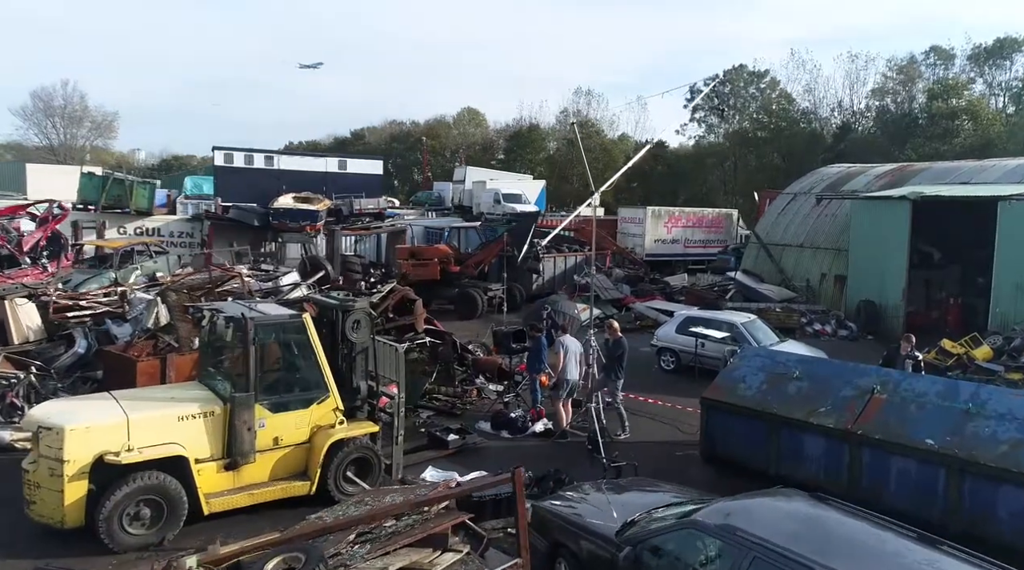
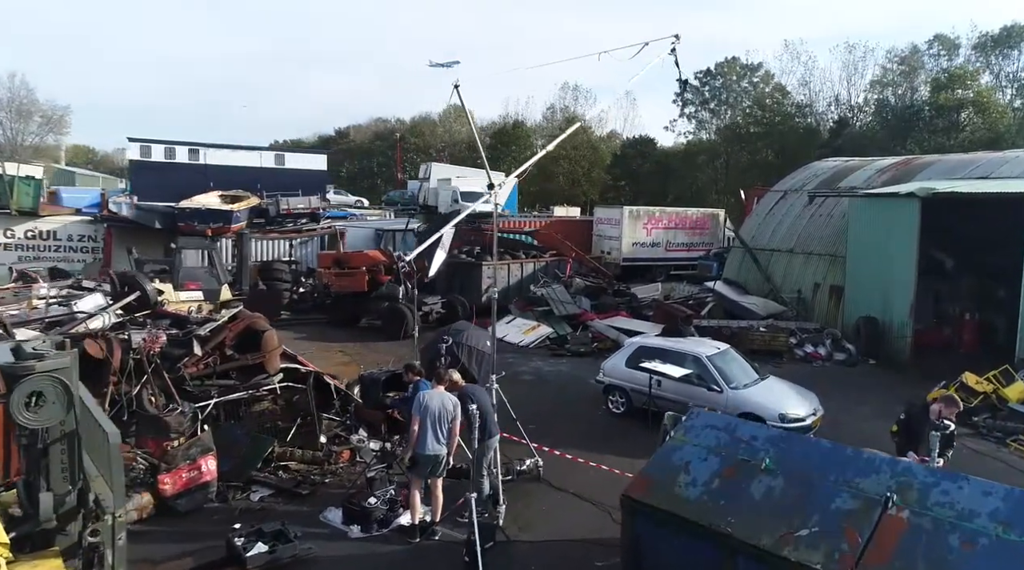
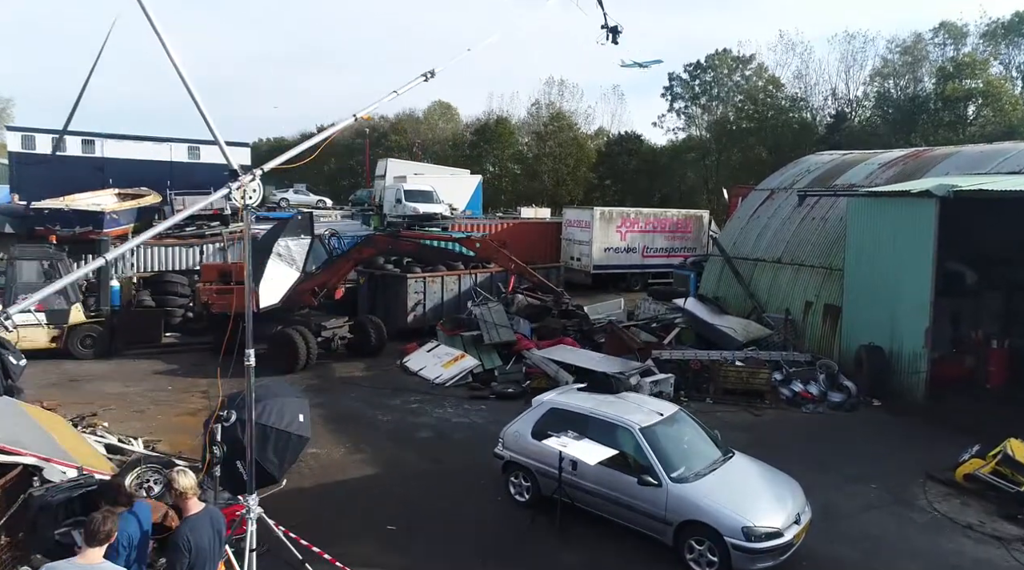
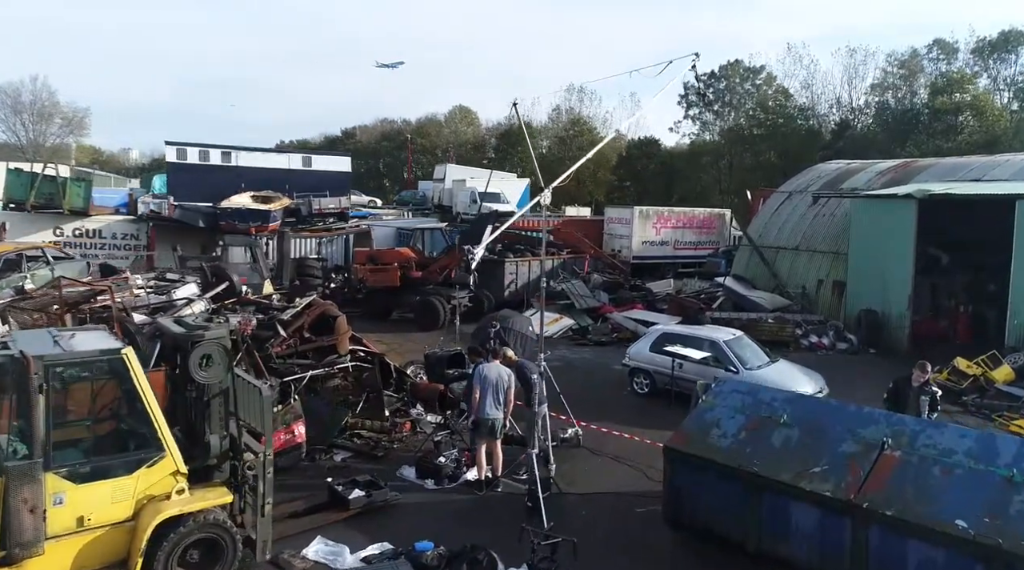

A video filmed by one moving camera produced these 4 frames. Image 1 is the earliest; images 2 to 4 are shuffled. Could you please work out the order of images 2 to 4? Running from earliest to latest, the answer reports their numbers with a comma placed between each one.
4, 2, 3
